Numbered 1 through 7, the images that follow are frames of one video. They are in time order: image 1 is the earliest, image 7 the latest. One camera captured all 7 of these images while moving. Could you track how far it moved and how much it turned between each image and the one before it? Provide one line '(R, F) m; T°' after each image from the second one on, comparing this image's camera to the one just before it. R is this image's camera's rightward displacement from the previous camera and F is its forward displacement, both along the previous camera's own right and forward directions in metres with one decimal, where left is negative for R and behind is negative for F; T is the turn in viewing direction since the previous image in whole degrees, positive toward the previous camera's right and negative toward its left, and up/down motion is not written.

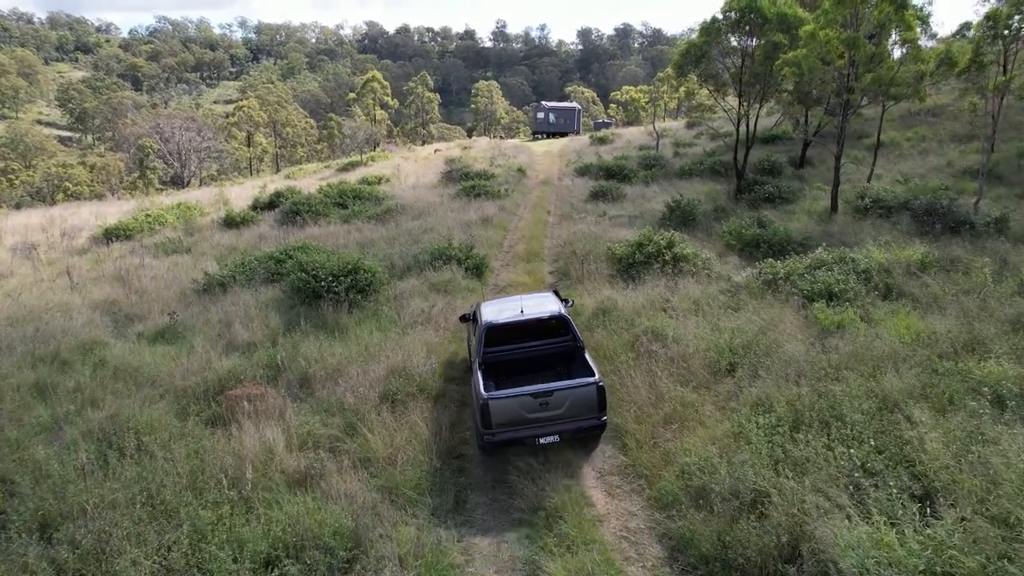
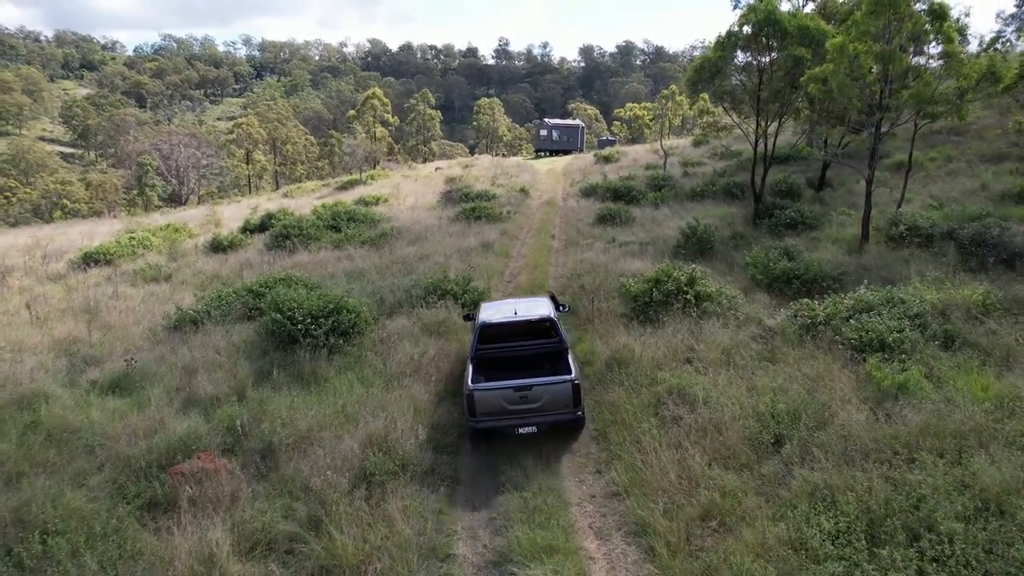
(0.0, +1.3) m; 0°
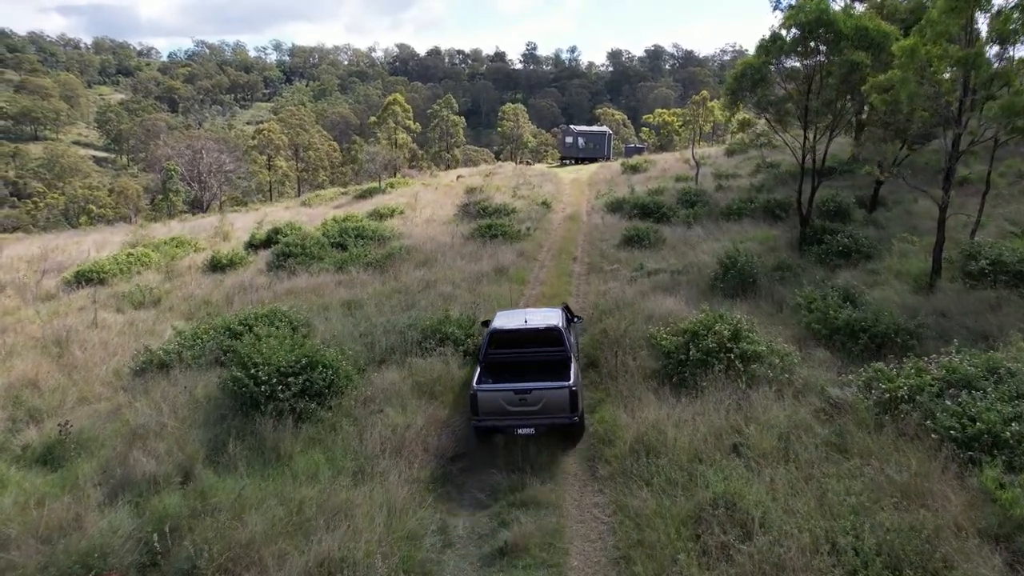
(+0.2, +1.7) m; -2°
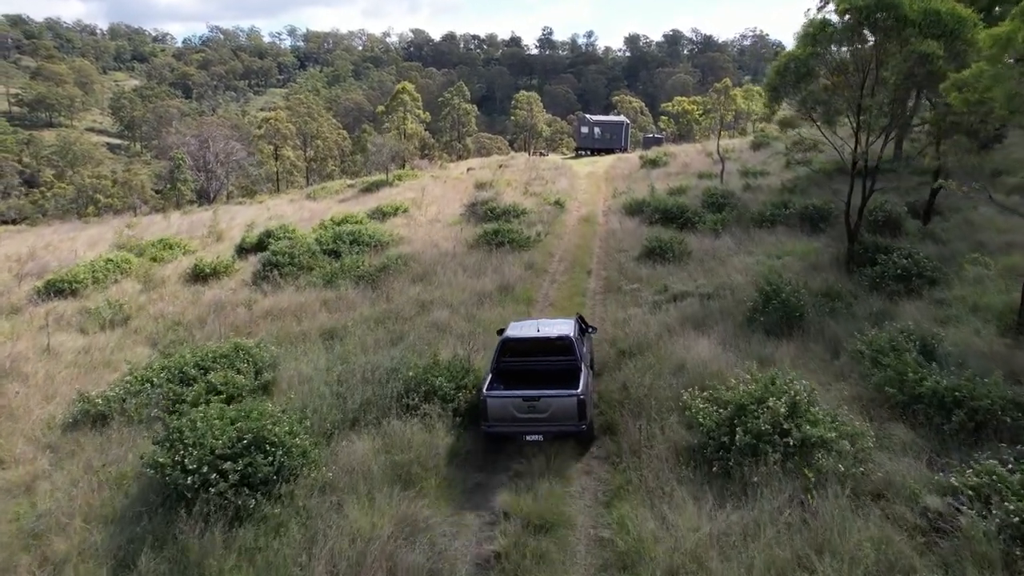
(+0.2, +1.8) m; -1°
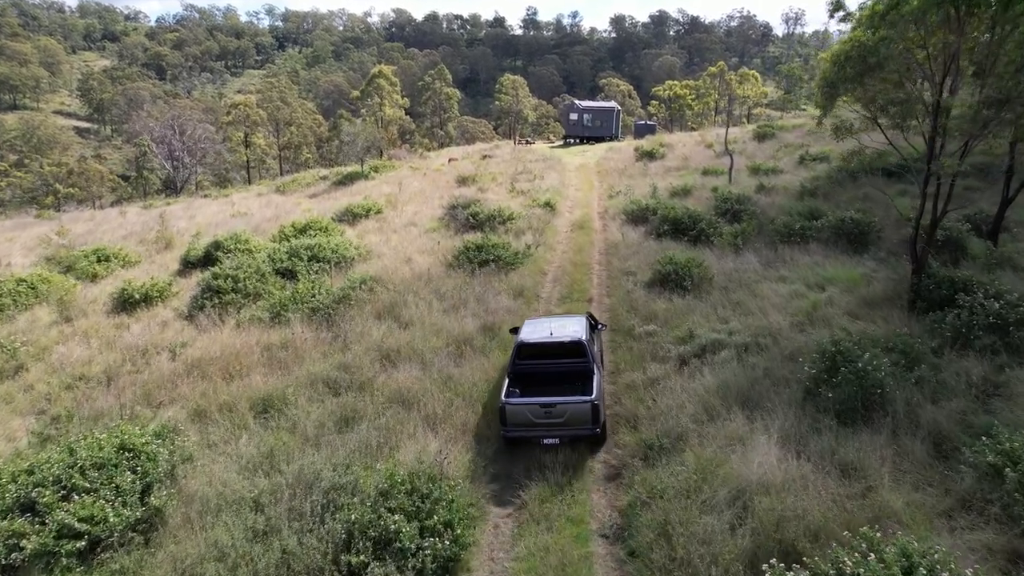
(0.0, +2.8) m; +1°
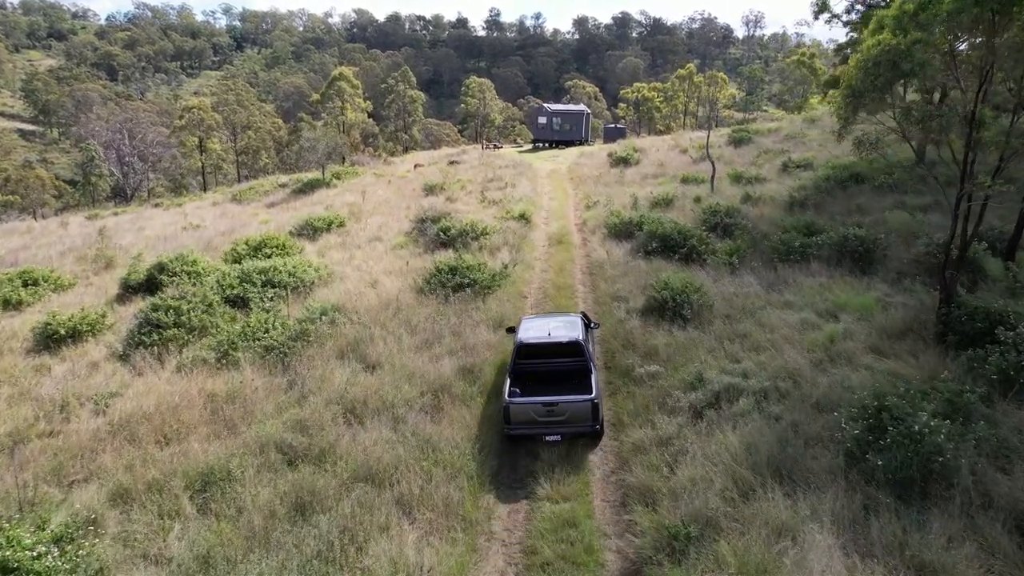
(-0.2, +1.4) m; +3°
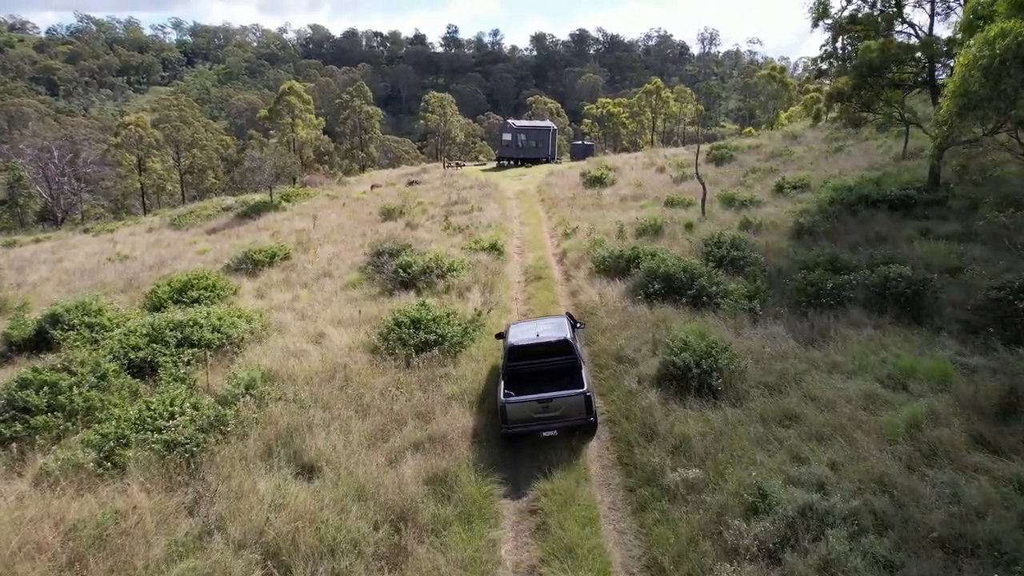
(-0.3, +2.7) m; +3°
